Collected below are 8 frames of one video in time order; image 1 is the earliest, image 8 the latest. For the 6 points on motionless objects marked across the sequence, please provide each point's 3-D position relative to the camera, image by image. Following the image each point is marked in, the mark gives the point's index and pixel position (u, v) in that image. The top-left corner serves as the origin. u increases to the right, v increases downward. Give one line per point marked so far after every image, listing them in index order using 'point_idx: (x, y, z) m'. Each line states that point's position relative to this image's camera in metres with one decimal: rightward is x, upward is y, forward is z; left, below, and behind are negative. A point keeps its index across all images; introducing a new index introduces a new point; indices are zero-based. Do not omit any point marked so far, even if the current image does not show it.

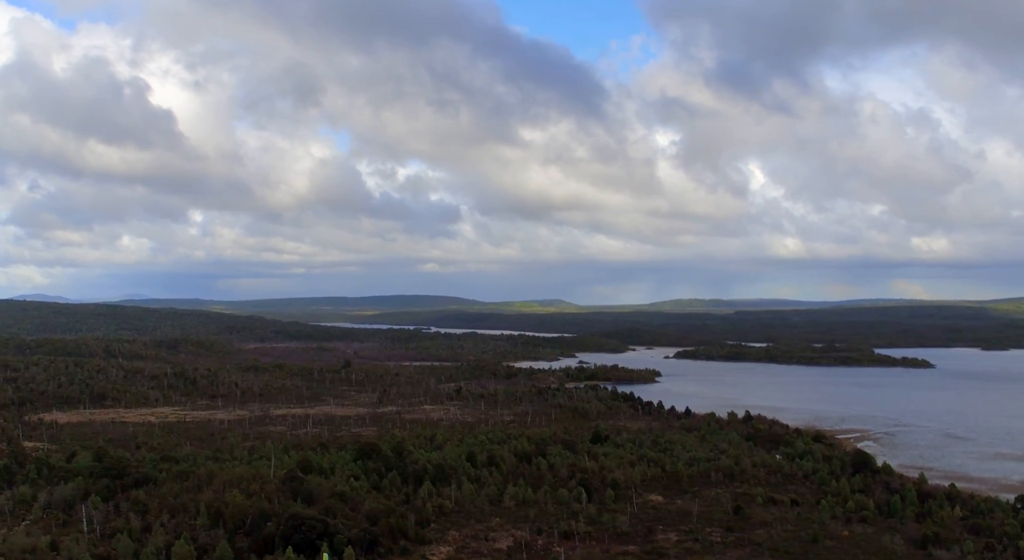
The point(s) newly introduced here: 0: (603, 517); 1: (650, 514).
0: (+1.7, -4.5, +18.7) m
1: (+2.8, -4.6, +19.3) m
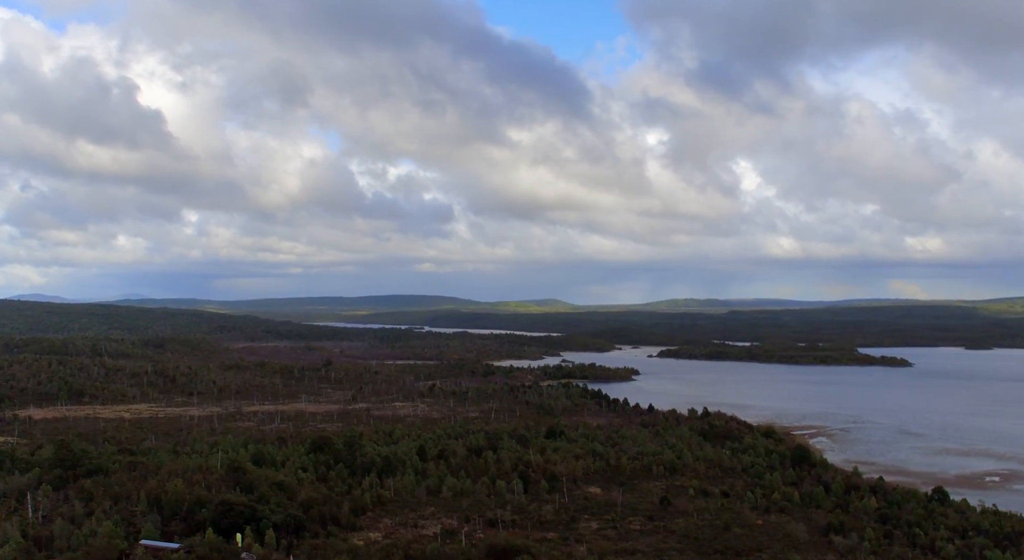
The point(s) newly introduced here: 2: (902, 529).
0: (+0.4, -4.5, +19.7) m
1: (+1.5, -4.6, +20.3) m
2: (+7.1, -4.5, +18.1) m
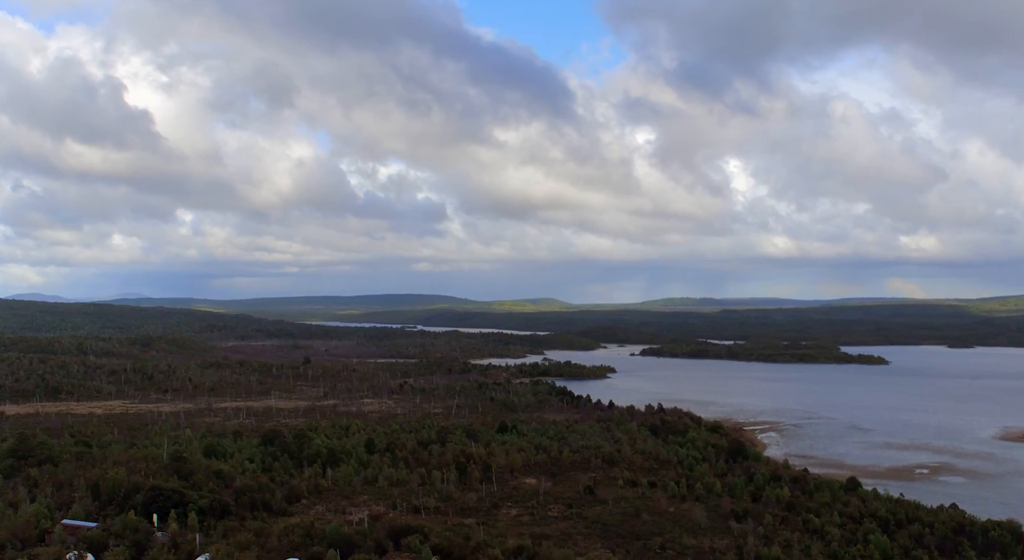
0: (-1.1, -4.5, +20.8) m
1: (0.0, -4.6, +21.5) m
2: (+5.6, -4.5, +19.3) m
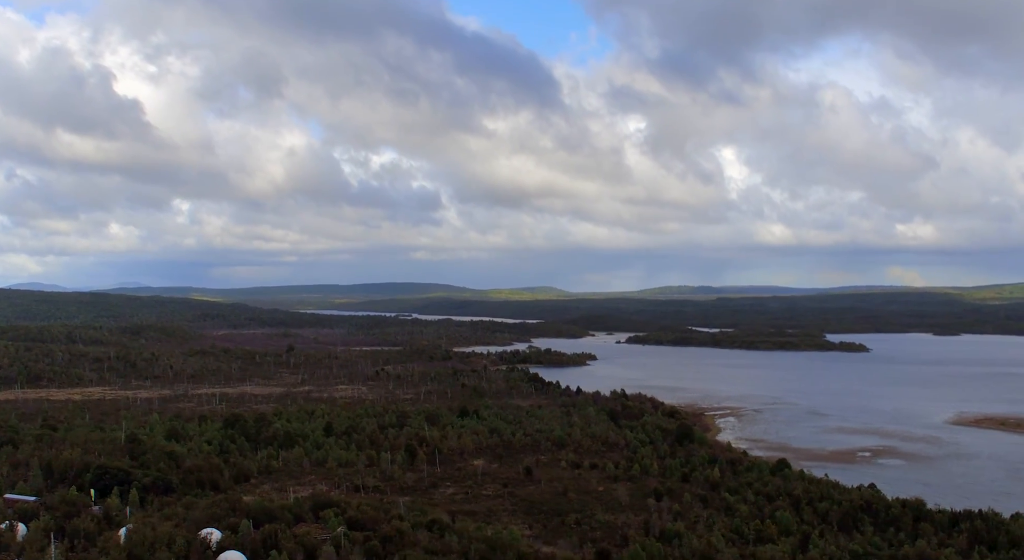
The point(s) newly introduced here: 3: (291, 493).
0: (-2.5, -4.3, +21.9) m
1: (-1.4, -4.4, +22.5) m
2: (+4.3, -4.3, +20.3) m
3: (-4.2, -4.0, +18.9) m
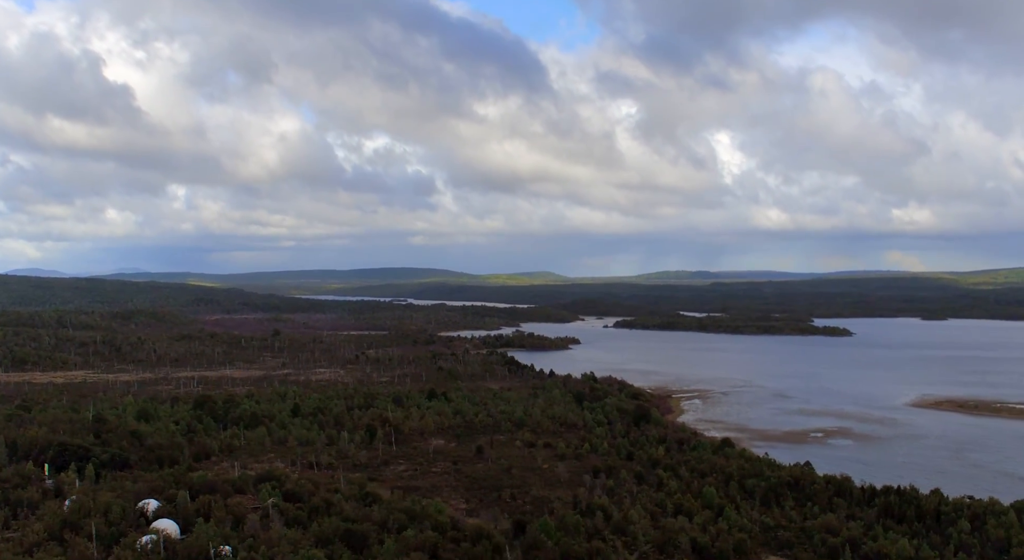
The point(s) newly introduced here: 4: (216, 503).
0: (-3.6, -4.0, +22.8) m
1: (-2.5, -4.0, +23.4) m
2: (+3.2, -4.0, +21.2) m
3: (-5.3, -3.7, +19.8) m
4: (-4.2, -3.1, +14.0) m
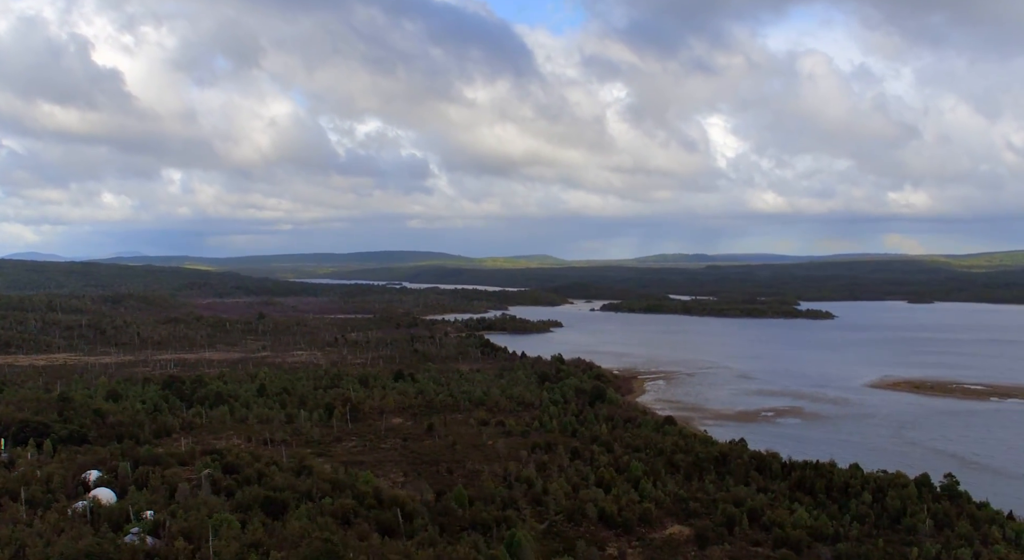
0: (-4.8, -3.6, +23.9) m
1: (-3.7, -3.7, +24.5) m
2: (+1.9, -3.7, +22.2) m
3: (-6.6, -3.4, +20.9) m
4: (-5.4, -2.9, +15.1) m
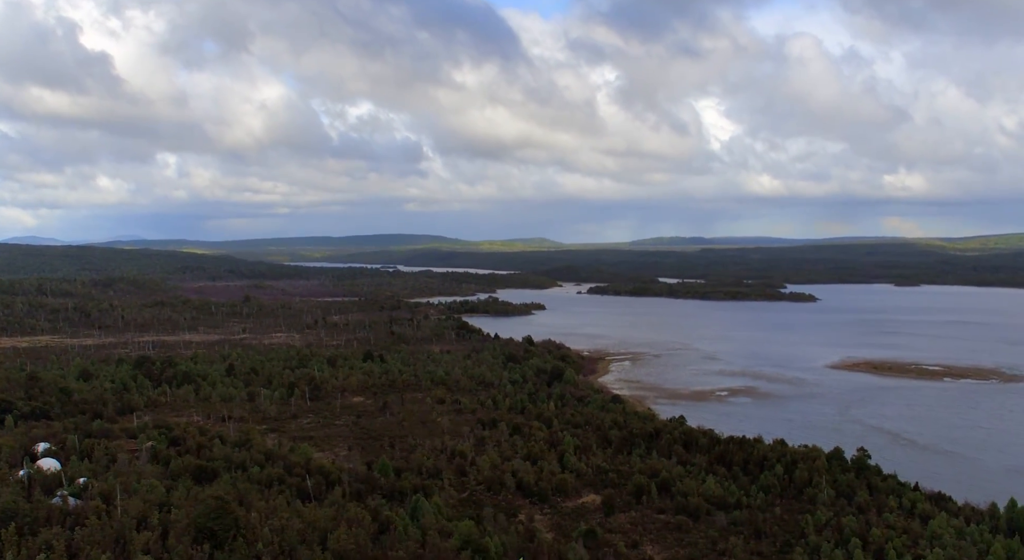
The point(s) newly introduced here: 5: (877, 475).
0: (-6.1, -3.2, +24.9) m
1: (-5.0, -3.3, +25.5) m
2: (+0.7, -3.3, +23.3) m
3: (-7.8, -3.1, +21.9) m
4: (-6.7, -2.7, +16.1) m
5: (+6.7, -3.5, +18.1) m
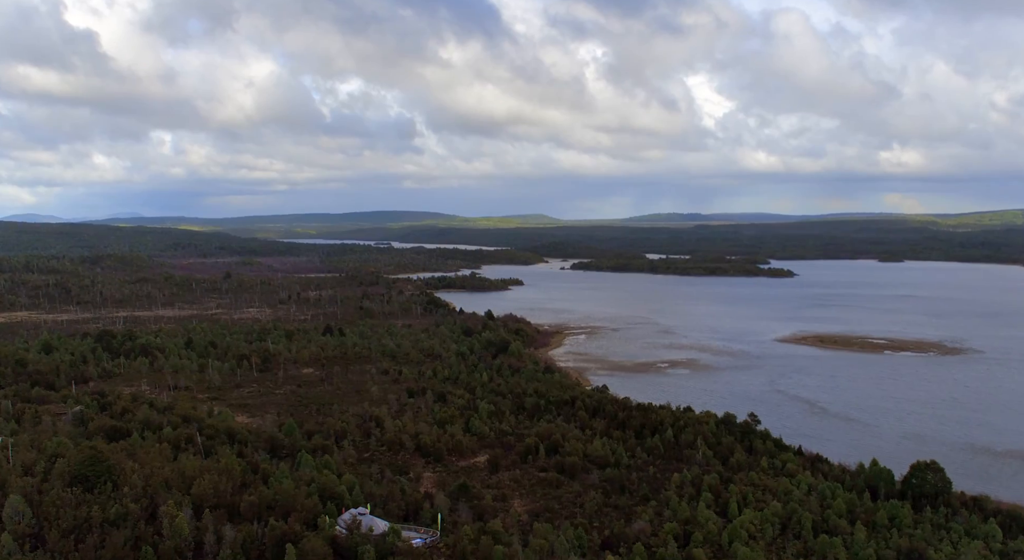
0: (-7.8, -2.6, +26.3) m
1: (-6.7, -2.6, +26.9) m
2: (-1.1, -2.7, +24.6) m
3: (-9.6, -2.6, +23.3) m
4: (-8.4, -2.3, +17.5) m
5: (+4.9, -3.1, +19.4) m
